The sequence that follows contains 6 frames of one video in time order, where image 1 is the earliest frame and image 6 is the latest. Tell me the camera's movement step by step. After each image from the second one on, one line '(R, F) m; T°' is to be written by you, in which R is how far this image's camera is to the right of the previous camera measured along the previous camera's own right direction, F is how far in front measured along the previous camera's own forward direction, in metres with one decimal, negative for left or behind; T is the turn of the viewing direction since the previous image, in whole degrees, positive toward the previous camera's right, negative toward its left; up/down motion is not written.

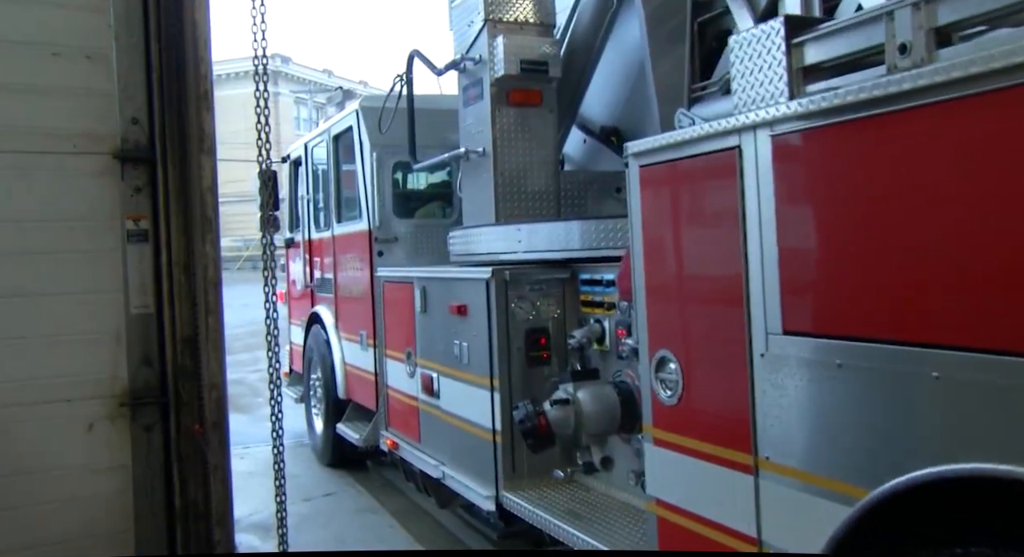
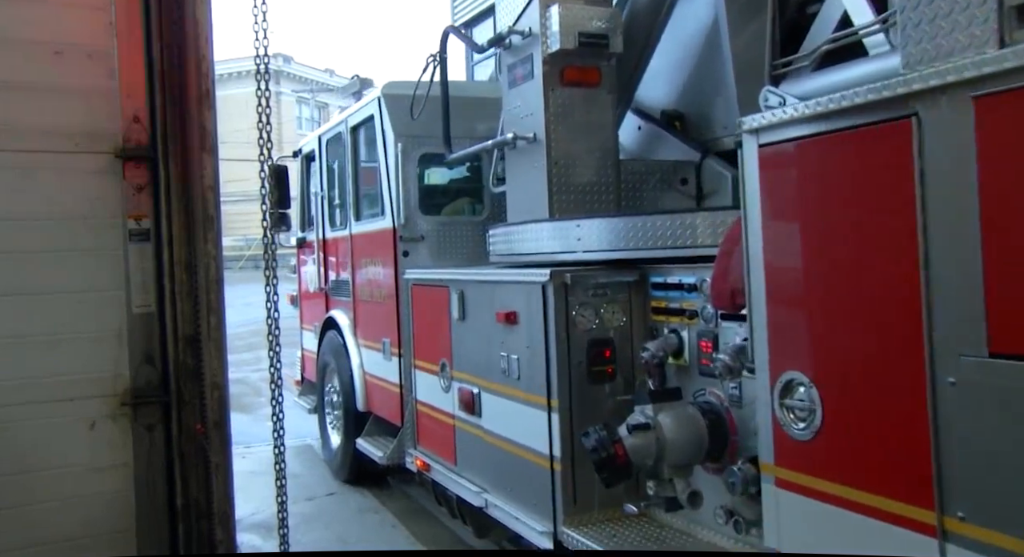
(-0.2, +0.5) m; 0°
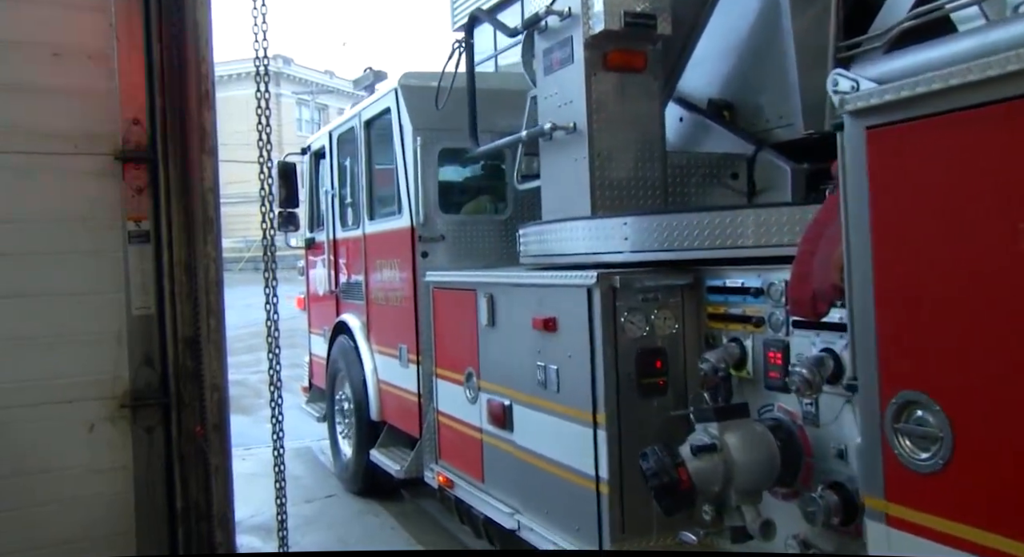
(-0.1, +0.3) m; 0°
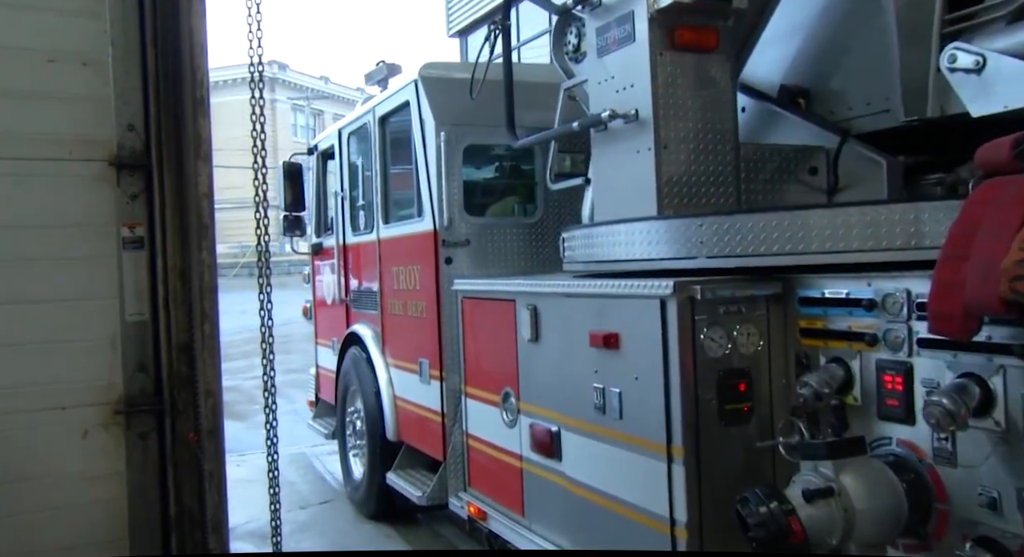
(-0.2, +0.4) m; 0°
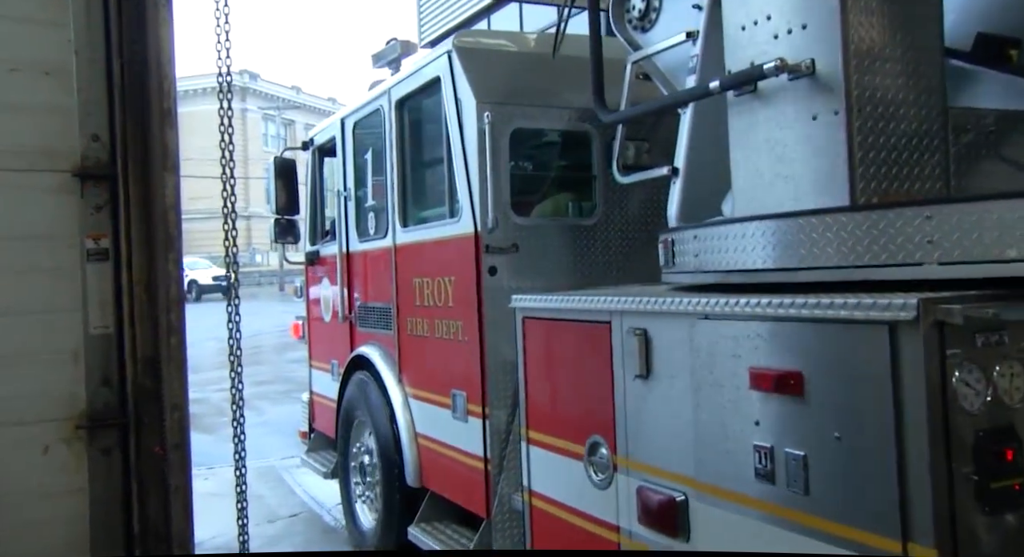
(-0.4, +0.8) m; +2°
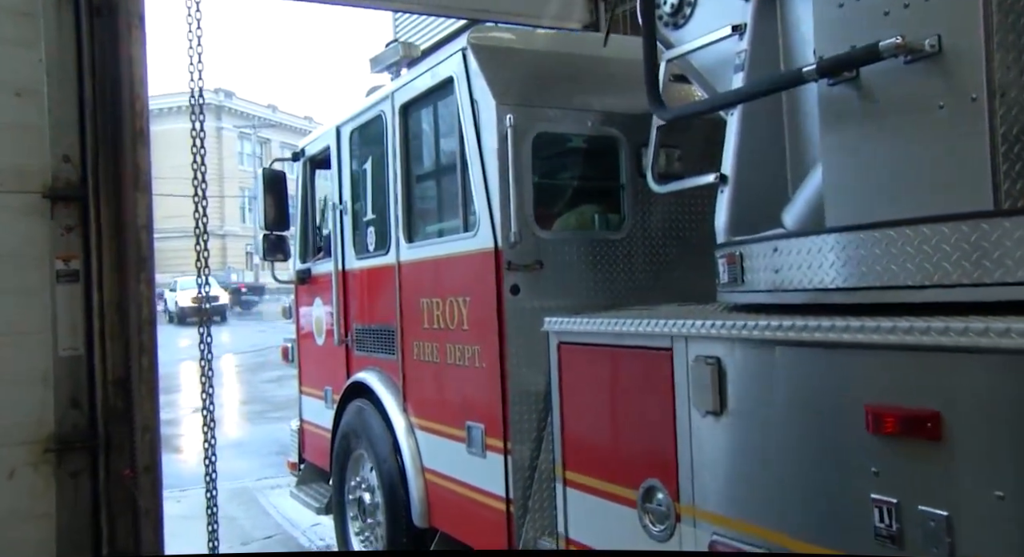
(-0.2, +0.3) m; +2°
